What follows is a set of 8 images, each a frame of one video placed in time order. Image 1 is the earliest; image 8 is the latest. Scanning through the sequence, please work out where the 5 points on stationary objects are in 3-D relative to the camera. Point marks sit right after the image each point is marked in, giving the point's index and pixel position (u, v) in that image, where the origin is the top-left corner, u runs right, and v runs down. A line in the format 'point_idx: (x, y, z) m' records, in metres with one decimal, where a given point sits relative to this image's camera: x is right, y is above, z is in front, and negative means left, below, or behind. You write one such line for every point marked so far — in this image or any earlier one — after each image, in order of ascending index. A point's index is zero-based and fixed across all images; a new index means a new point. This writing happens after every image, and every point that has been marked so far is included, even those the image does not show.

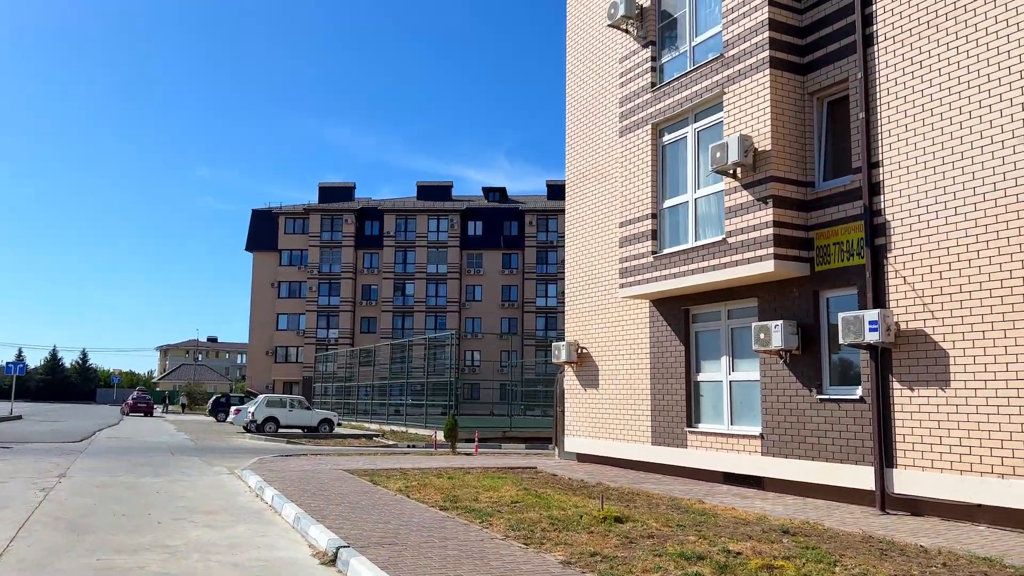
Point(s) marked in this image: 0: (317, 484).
0: (-3.1, -3.1, +13.2) m
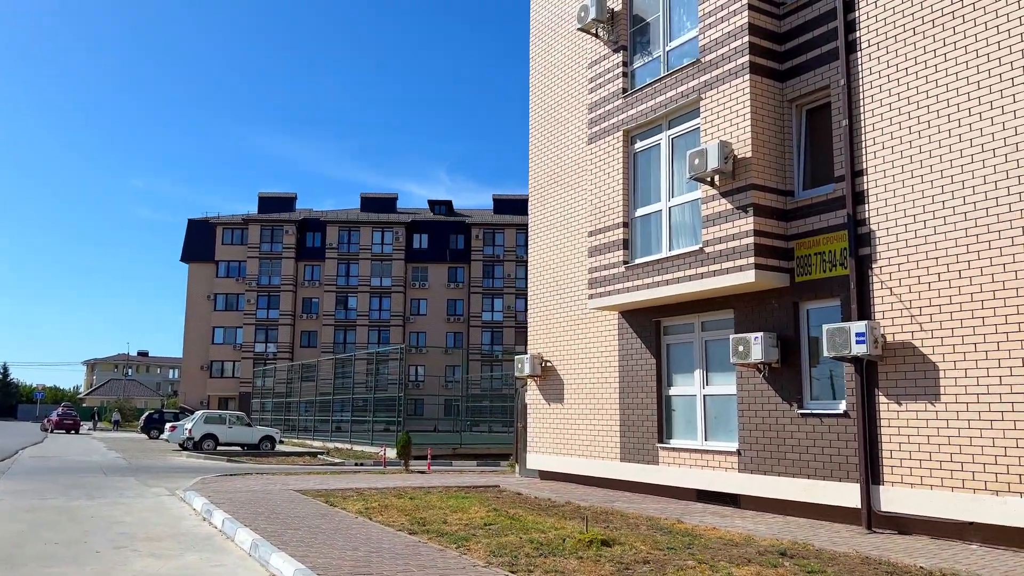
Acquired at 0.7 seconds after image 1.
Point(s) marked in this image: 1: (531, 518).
0: (-3.6, -3.2, +12.3) m
1: (+0.3, -3.0, +11.0) m
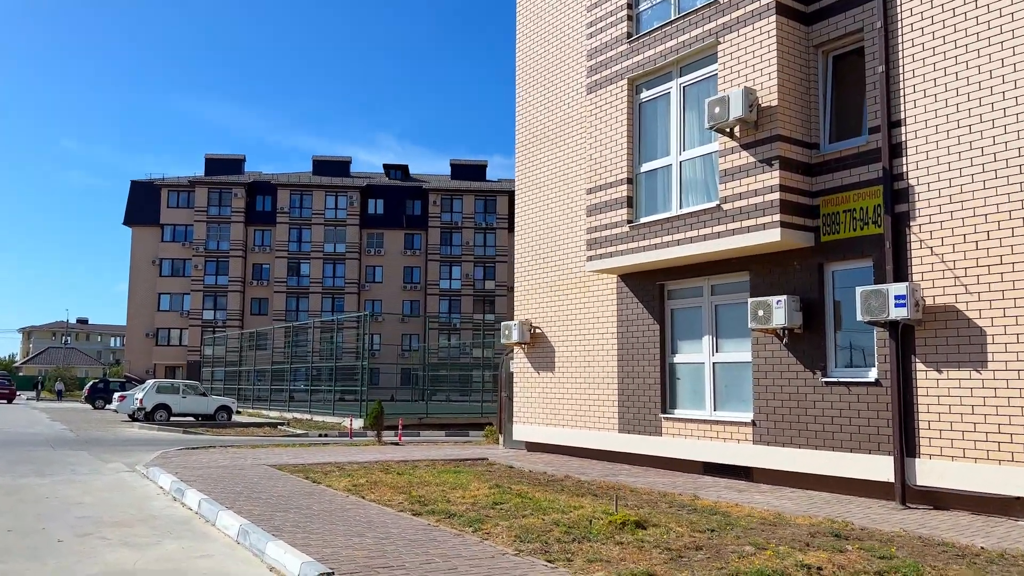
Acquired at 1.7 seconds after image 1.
0: (-3.6, -2.6, +11.2) m
1: (+0.4, -2.5, +10.1) m
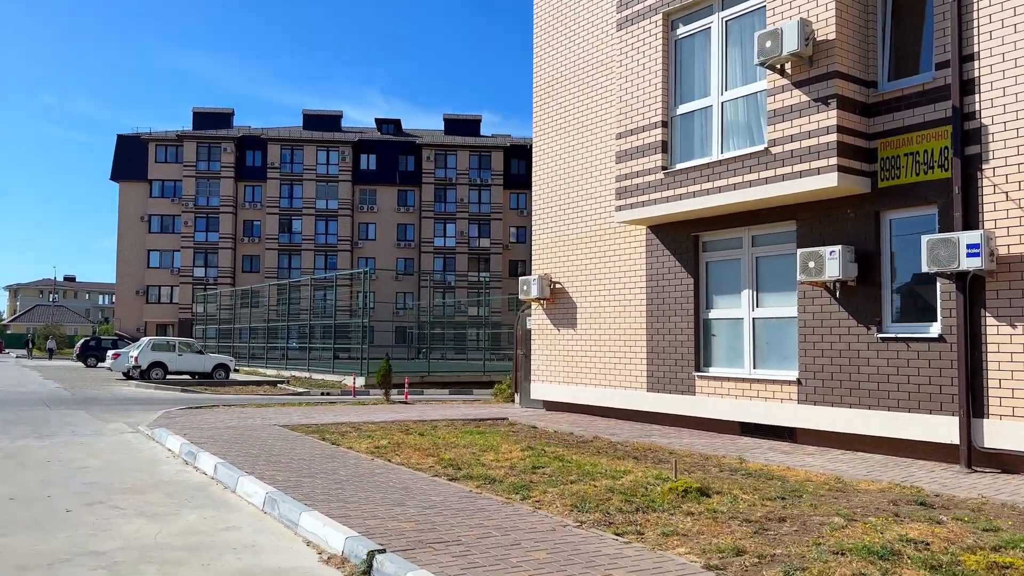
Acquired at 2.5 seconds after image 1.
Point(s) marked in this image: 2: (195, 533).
0: (-3.1, -2.0, +10.5) m
1: (+0.8, -1.9, +9.4) m
2: (-2.5, -1.9, +6.6) m
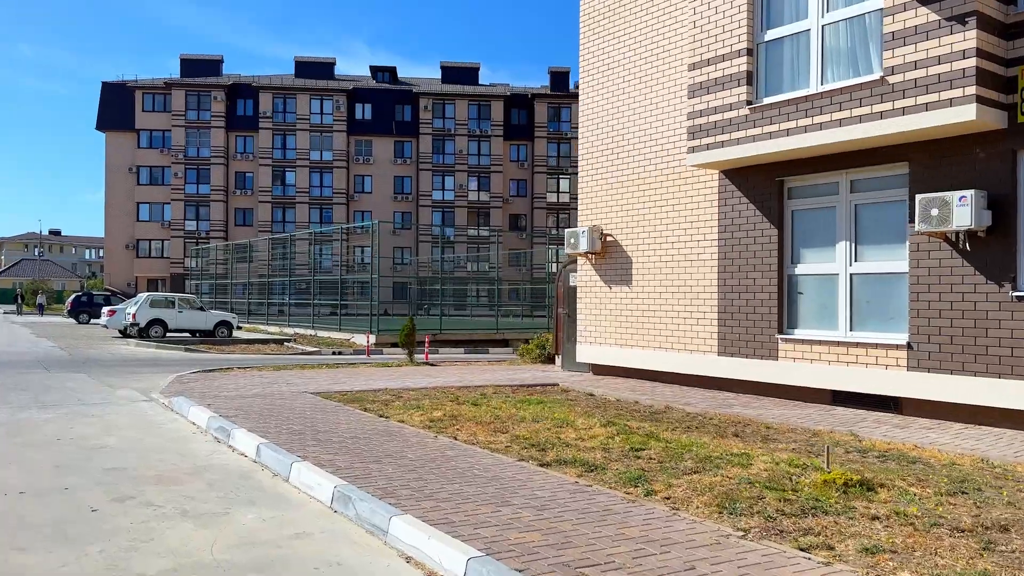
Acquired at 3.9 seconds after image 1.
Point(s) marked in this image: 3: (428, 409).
0: (-2.3, -1.4, +9.2) m
1: (+1.6, -1.5, +8.1) m
2: (-1.6, -1.6, +5.2) m
3: (-1.0, -1.5, +10.3) m
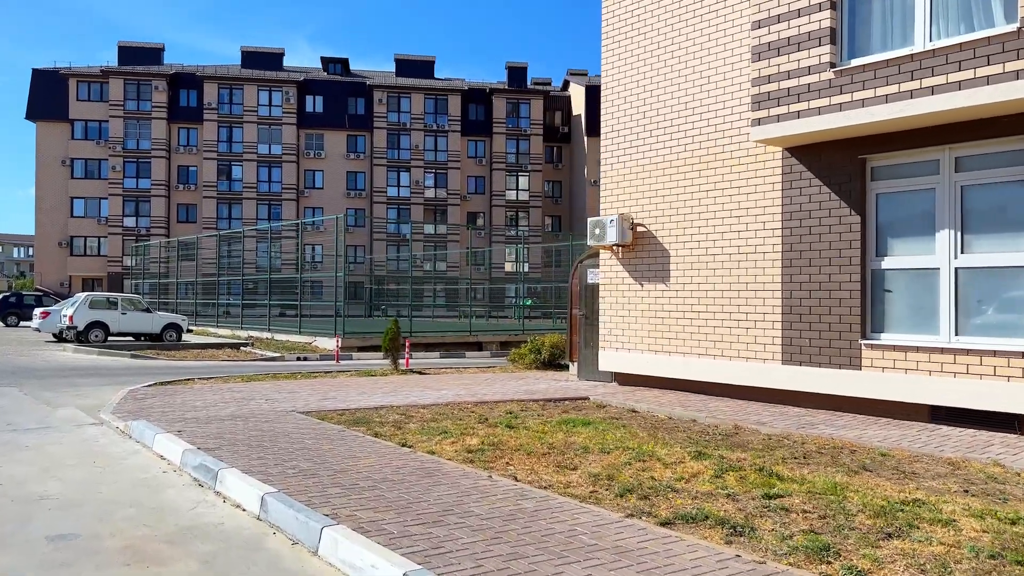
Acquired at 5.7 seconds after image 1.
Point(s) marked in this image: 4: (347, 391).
0: (-1.8, -1.4, +7.1) m
1: (+2.3, -1.4, +6.4) m
2: (-0.8, -1.5, +3.2) m
3: (-0.6, -1.4, +8.3) m
4: (-2.5, -1.5, +12.3) m
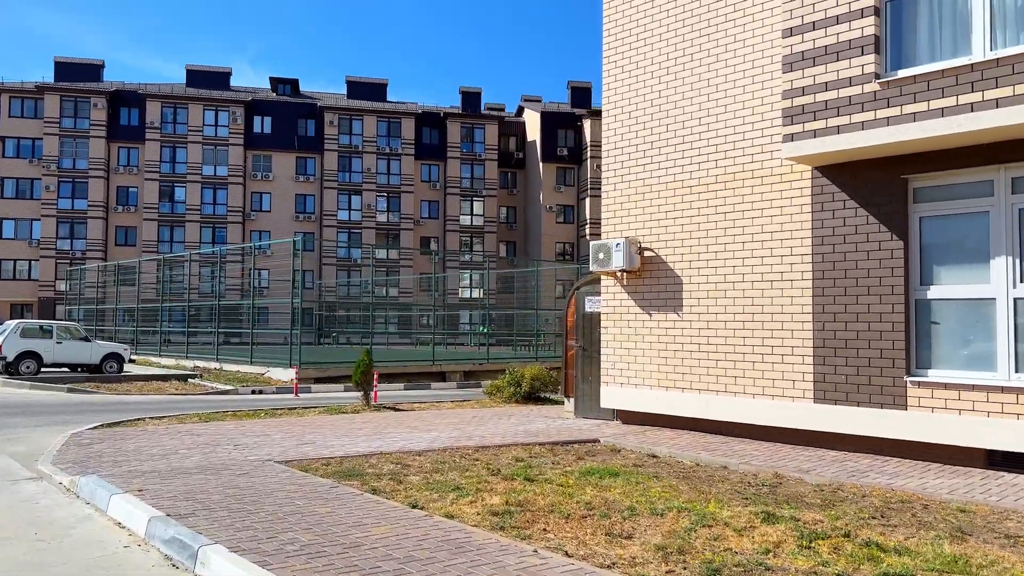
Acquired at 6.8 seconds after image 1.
0: (-1.5, -1.6, +5.9) m
1: (+2.6, -1.6, +5.4) m
2: (-0.3, -1.7, +2.1) m
3: (-0.4, -1.7, +7.1) m
4: (-2.5, -1.9, +11.0) m
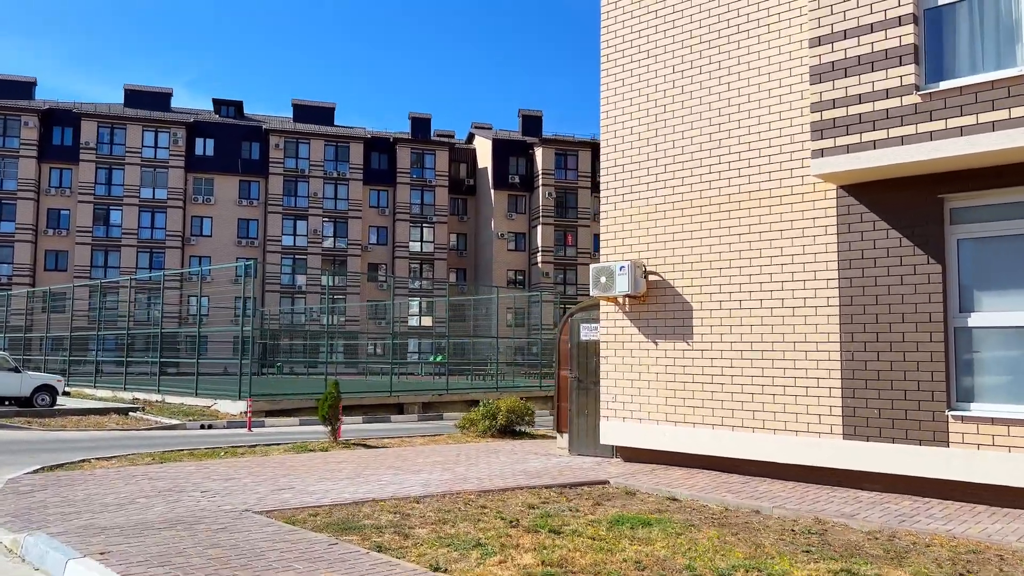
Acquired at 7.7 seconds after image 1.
0: (-1.2, -1.8, +4.9) m
1: (+2.9, -1.8, +4.7) m
2: (+0.3, -1.7, +1.2) m
3: (-0.1, -1.9, +6.2) m
4: (-2.6, -2.2, +9.9) m
